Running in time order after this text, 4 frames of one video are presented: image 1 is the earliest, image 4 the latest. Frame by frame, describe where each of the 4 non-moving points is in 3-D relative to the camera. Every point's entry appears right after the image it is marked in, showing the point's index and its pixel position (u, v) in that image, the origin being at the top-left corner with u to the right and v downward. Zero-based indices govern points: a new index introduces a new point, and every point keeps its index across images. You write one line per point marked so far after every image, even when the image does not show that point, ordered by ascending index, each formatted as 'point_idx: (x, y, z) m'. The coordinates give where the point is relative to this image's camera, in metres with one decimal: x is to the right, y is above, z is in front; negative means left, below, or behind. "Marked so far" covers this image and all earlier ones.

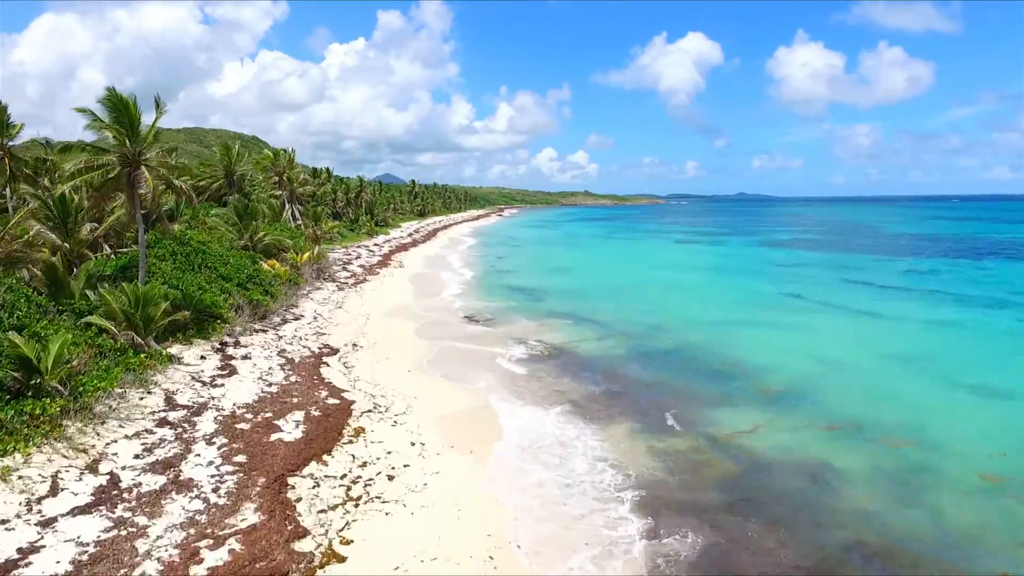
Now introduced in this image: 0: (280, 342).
0: (-6.5, -1.5, +16.9) m
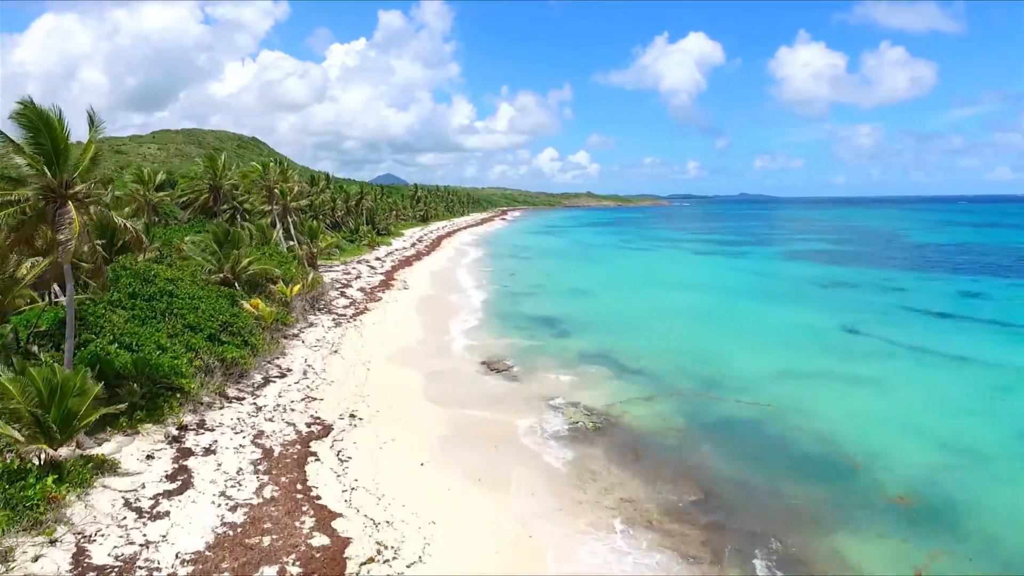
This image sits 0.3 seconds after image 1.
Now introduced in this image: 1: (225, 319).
0: (-5.6, -2.8, +13.4) m
1: (-7.8, -0.9, +16.7) m
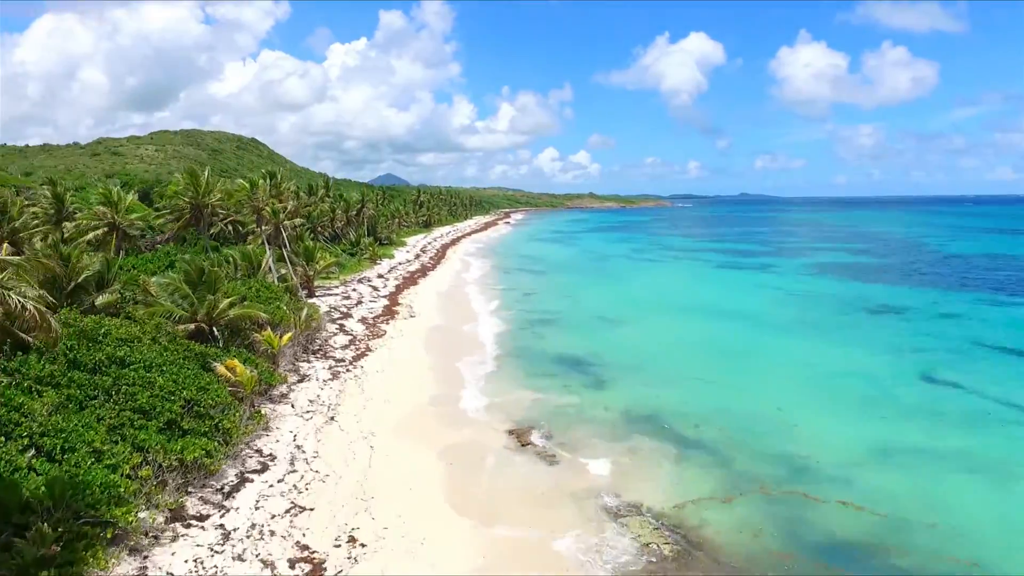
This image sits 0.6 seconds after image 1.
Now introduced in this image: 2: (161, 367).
0: (-4.7, -4.3, +9.9) m
1: (-6.8, -2.3, +13.1) m
2: (-7.9, -1.8, +13.7) m
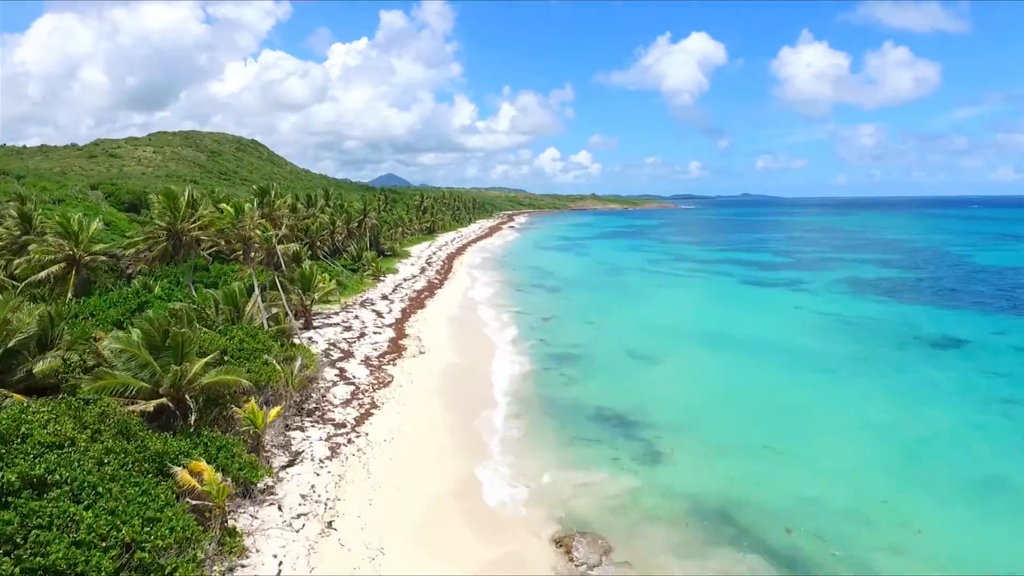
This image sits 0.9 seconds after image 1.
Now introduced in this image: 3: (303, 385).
0: (-3.7, -5.8, +6.3) m
1: (-5.8, -3.8, +9.5) m
2: (-6.8, -3.3, +10.1) m
3: (-6.5, -3.0, +19.1) m
